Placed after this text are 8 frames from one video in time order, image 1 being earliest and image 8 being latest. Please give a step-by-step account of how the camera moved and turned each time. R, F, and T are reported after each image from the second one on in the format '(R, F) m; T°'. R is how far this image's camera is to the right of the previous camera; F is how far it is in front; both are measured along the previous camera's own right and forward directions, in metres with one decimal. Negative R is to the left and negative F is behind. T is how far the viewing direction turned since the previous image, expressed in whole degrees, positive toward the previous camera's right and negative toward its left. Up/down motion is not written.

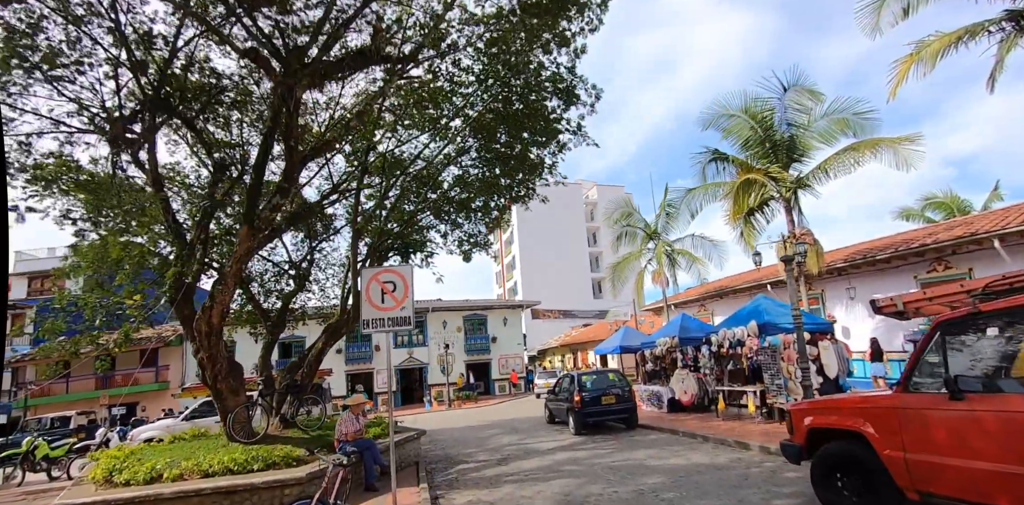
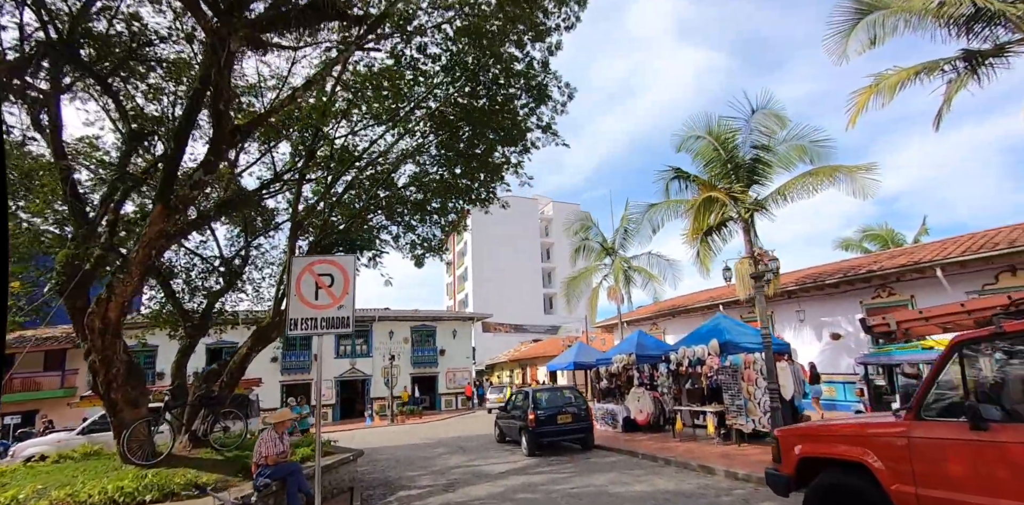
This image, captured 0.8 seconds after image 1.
(-0.1, +0.7) m; +5°
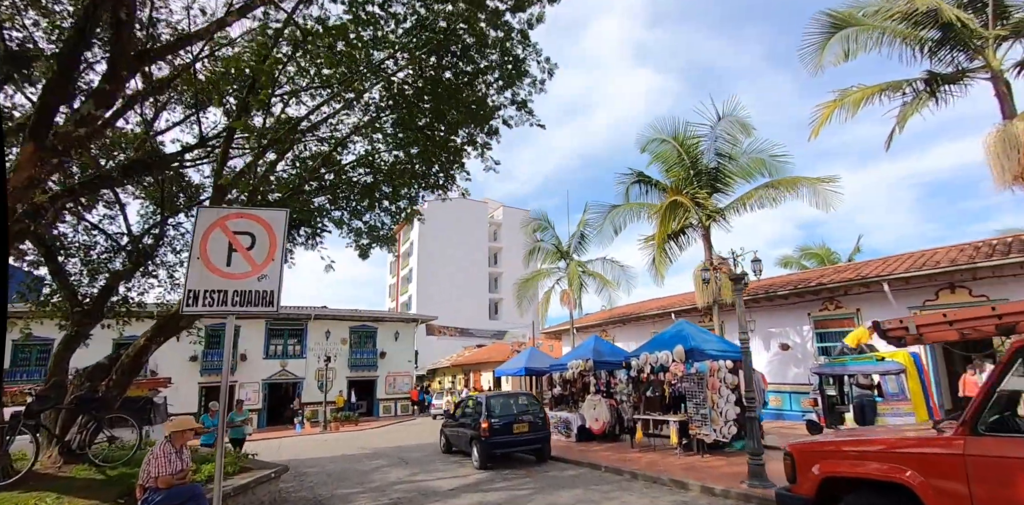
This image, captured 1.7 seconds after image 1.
(-0.3, +1.0) m; +6°
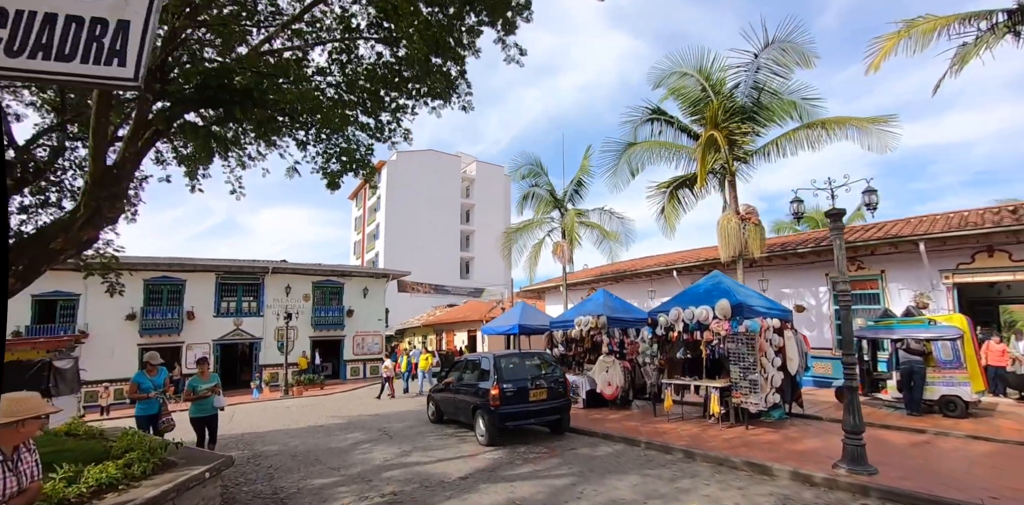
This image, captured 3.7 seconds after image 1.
(-0.8, +2.1) m; +4°
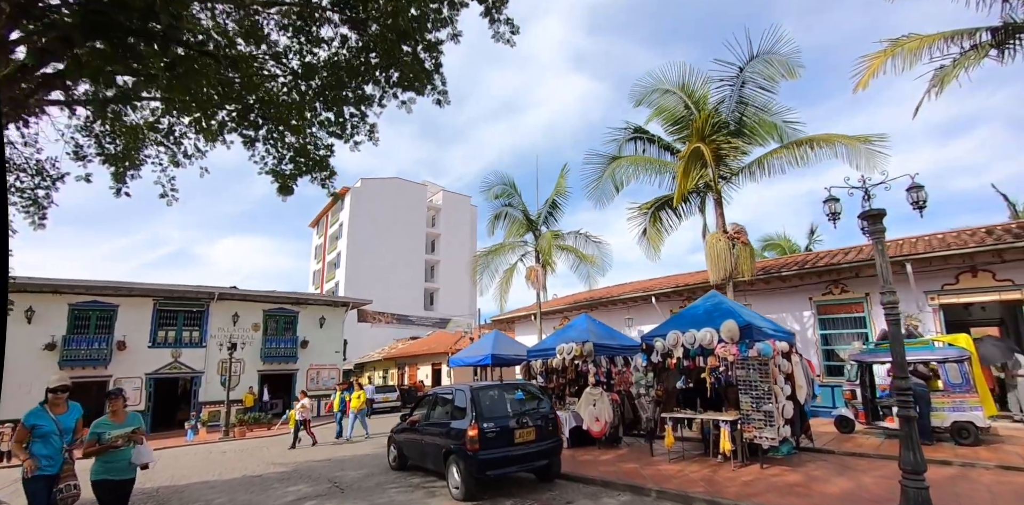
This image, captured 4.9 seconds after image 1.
(-0.2, +1.2) m; +4°
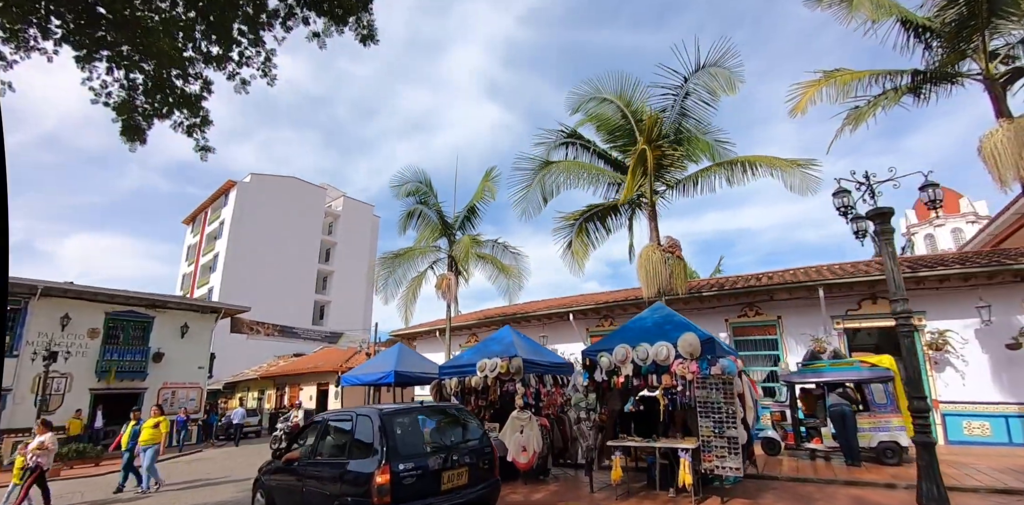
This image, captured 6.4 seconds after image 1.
(-0.3, +1.6) m; +11°
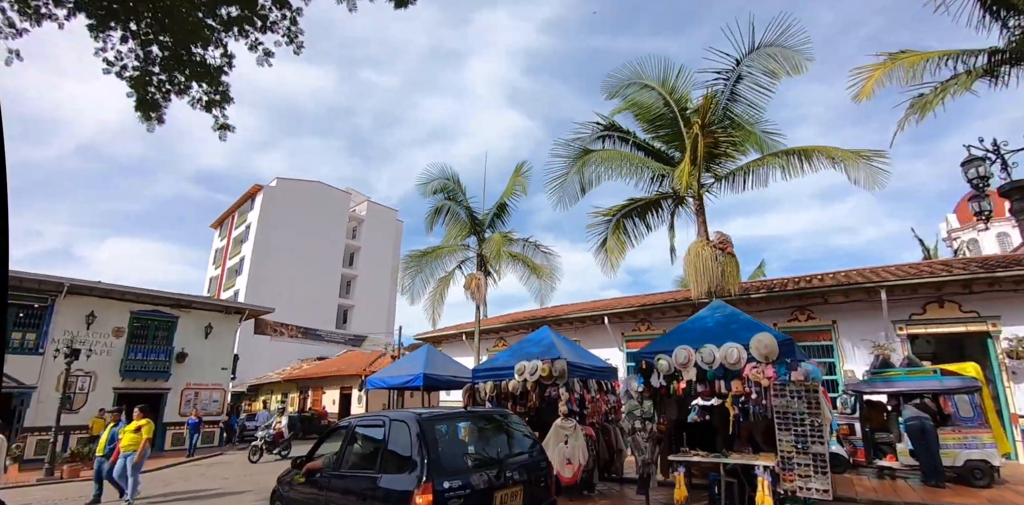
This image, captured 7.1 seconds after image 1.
(-0.3, +0.7) m; -2°
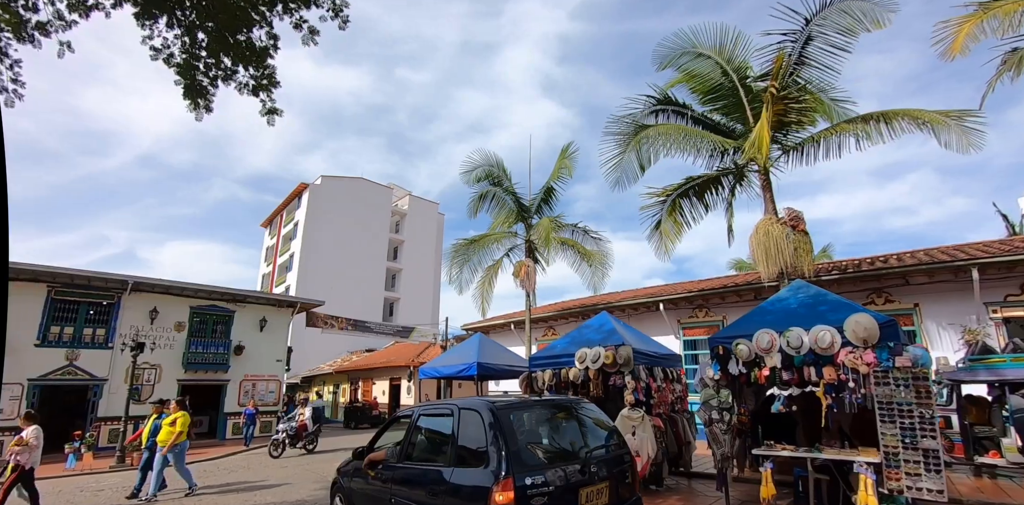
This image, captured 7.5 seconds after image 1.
(-0.3, +0.4) m; -4°
